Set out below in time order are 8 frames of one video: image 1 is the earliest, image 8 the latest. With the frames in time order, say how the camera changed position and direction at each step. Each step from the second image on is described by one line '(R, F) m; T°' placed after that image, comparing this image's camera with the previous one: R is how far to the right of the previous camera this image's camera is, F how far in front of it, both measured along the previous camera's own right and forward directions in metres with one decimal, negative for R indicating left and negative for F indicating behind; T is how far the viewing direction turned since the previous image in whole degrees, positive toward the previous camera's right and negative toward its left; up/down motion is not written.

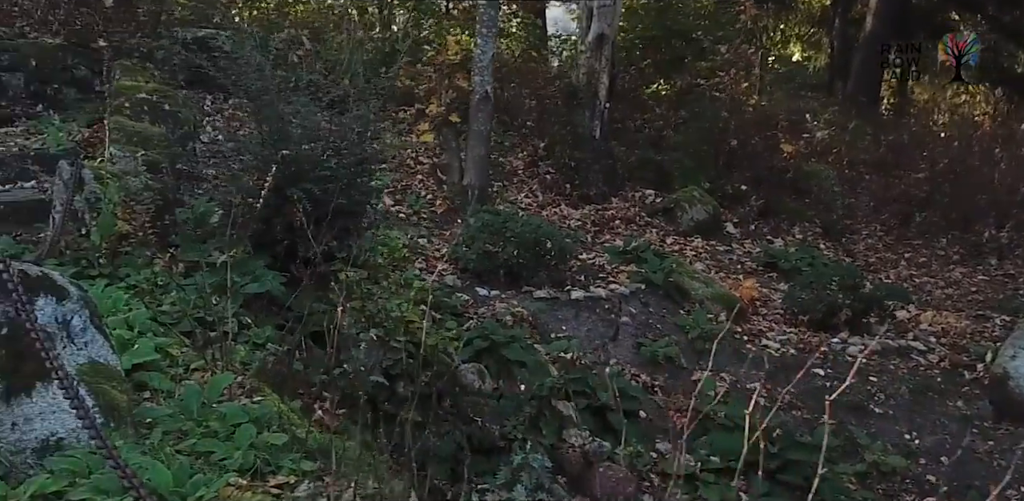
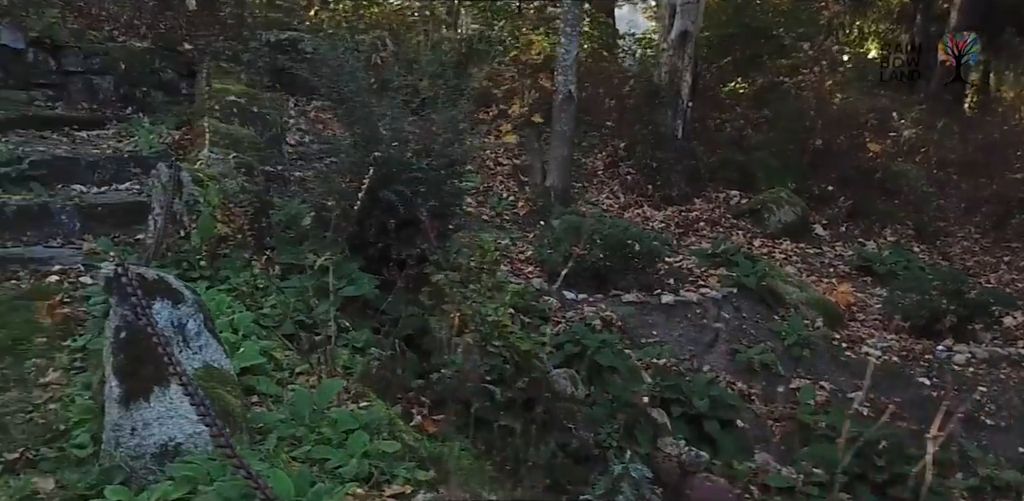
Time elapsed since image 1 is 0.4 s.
(-0.2, +0.1) m; -4°
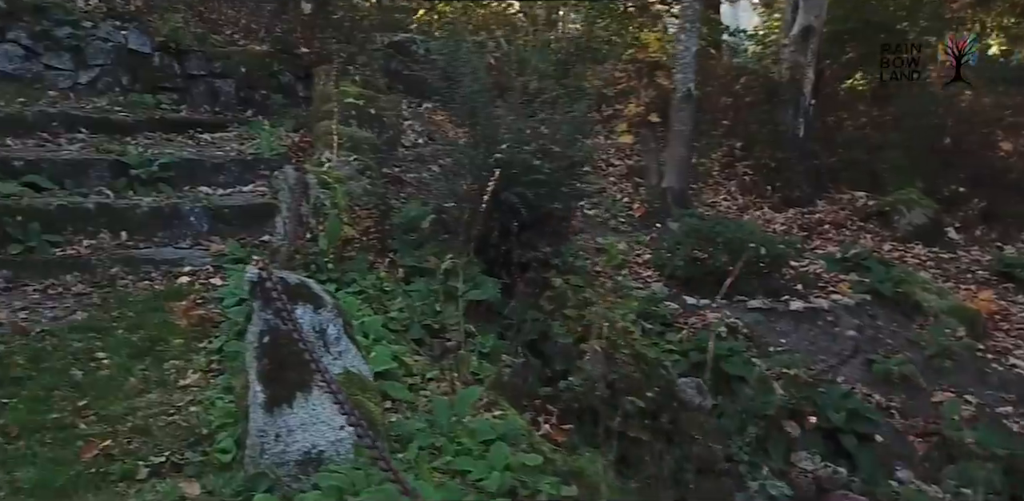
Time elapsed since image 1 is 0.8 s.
(-0.2, +0.1) m; -6°
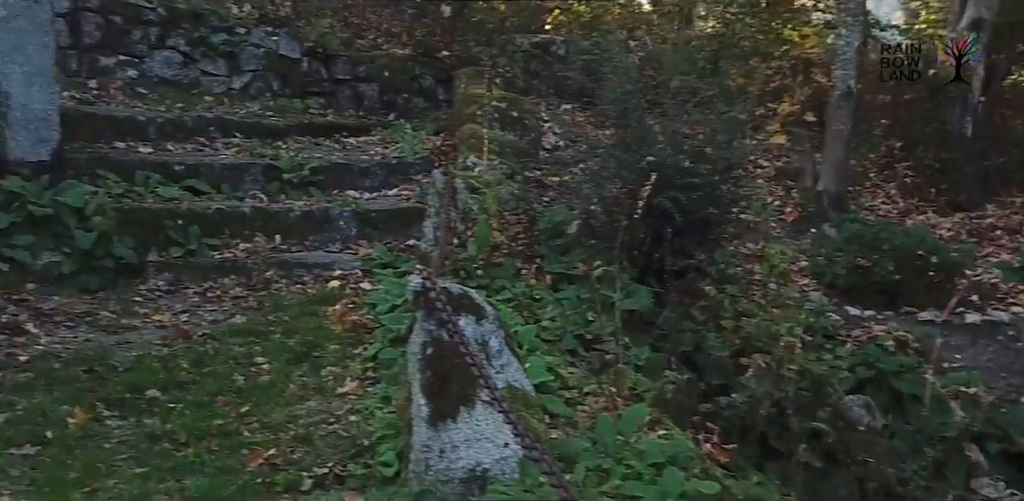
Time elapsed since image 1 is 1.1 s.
(-0.1, +0.1) m; -7°
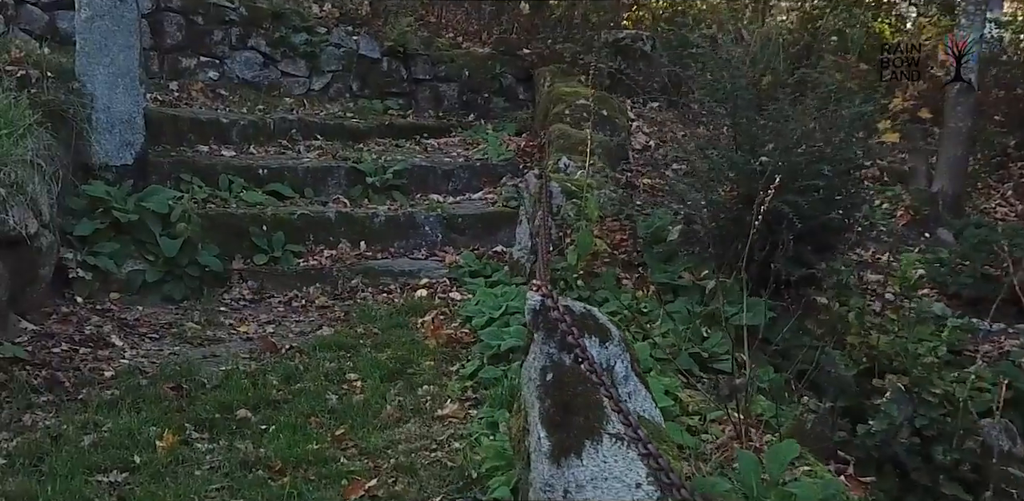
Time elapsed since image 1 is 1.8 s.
(-0.2, +0.3) m; -4°
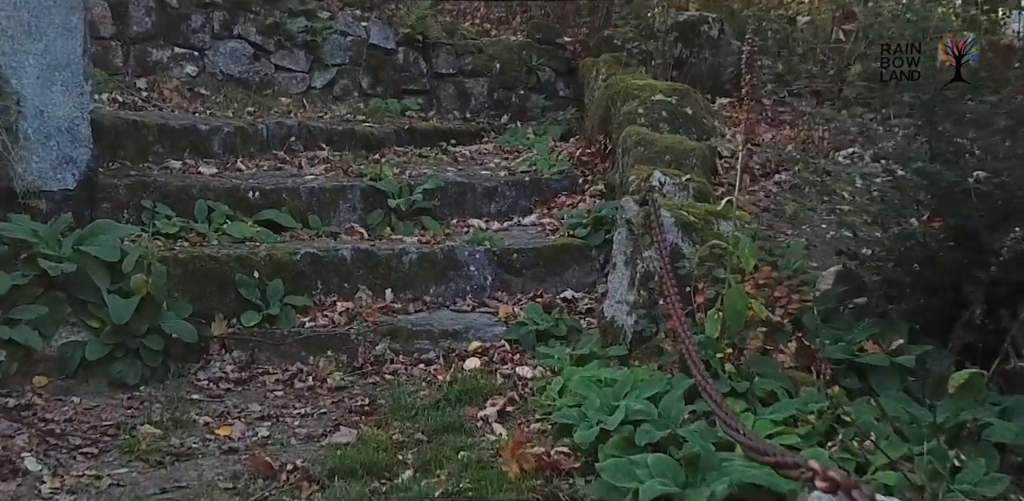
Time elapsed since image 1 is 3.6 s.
(-0.4, +1.5) m; 0°
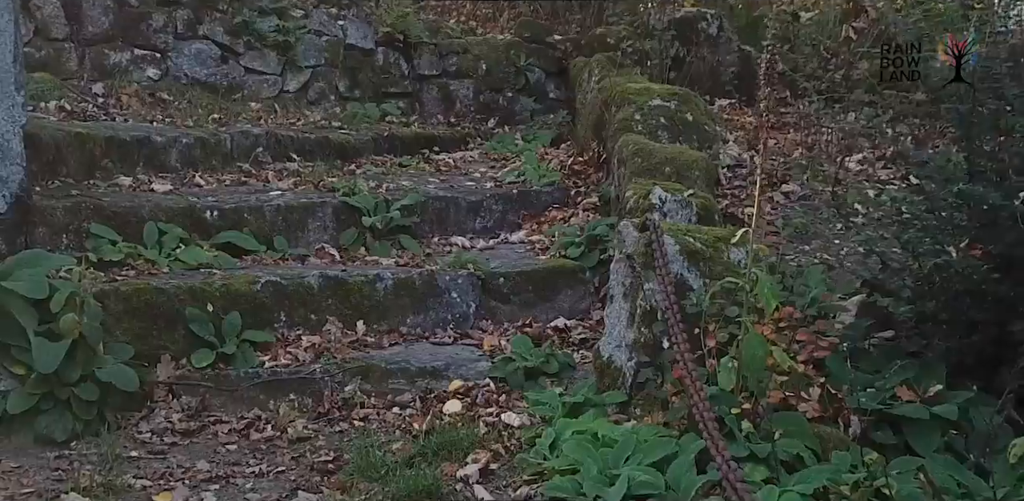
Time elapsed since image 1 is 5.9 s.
(0.0, +0.4) m; 0°
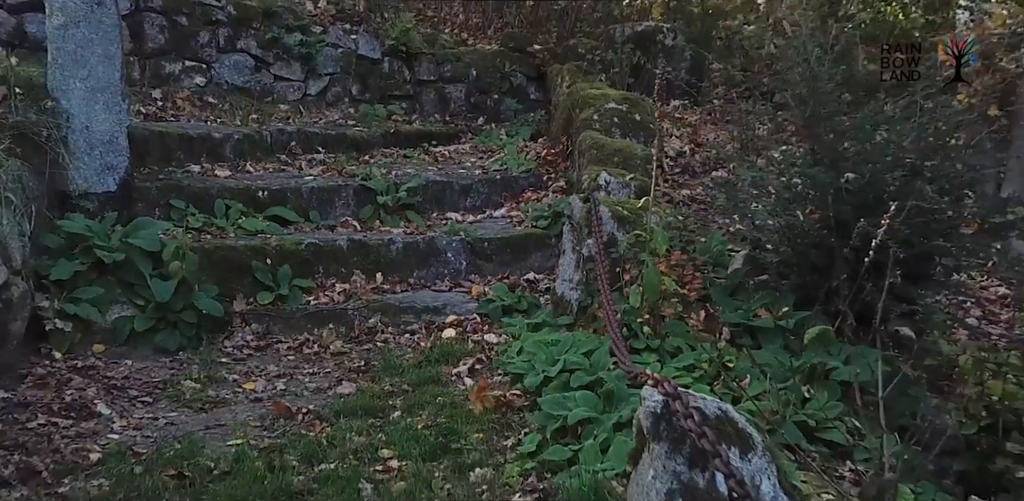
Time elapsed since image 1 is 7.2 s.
(+0.1, -1.3) m; 0°
